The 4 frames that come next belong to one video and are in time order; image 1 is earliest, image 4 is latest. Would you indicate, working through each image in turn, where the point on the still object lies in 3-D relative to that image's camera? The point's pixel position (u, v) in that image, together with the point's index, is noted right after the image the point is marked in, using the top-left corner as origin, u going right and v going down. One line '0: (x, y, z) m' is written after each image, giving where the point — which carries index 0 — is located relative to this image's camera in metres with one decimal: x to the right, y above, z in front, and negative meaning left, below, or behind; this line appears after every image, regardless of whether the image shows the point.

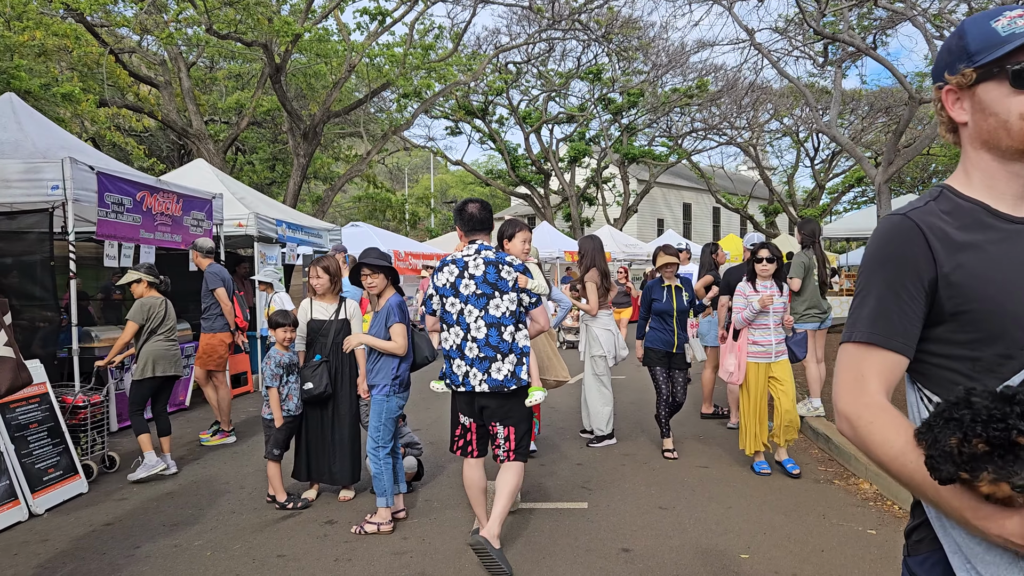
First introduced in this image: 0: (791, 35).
0: (+5.0, +4.6, +15.0) m
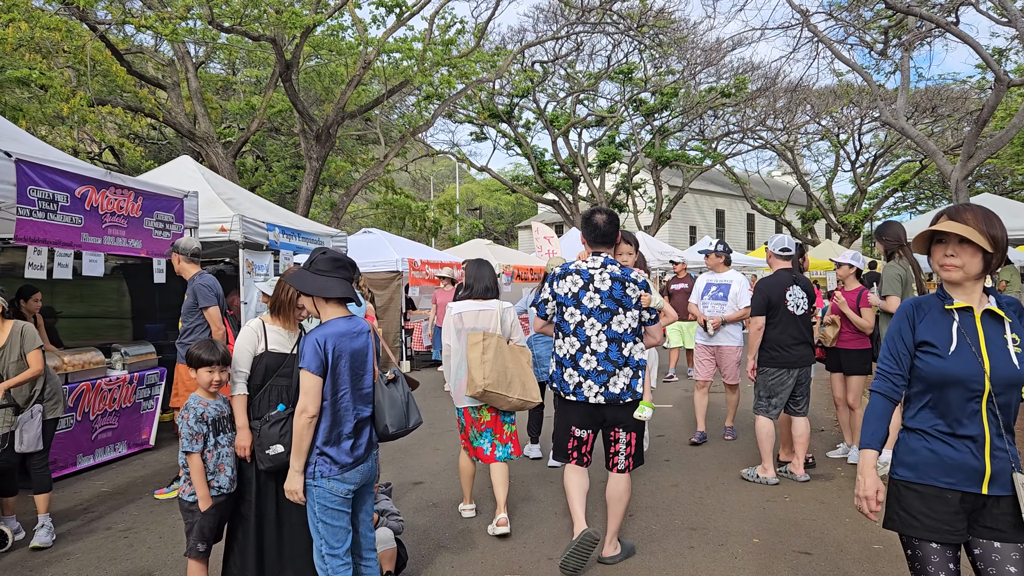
0: (+5.4, +4.4, +13.5) m
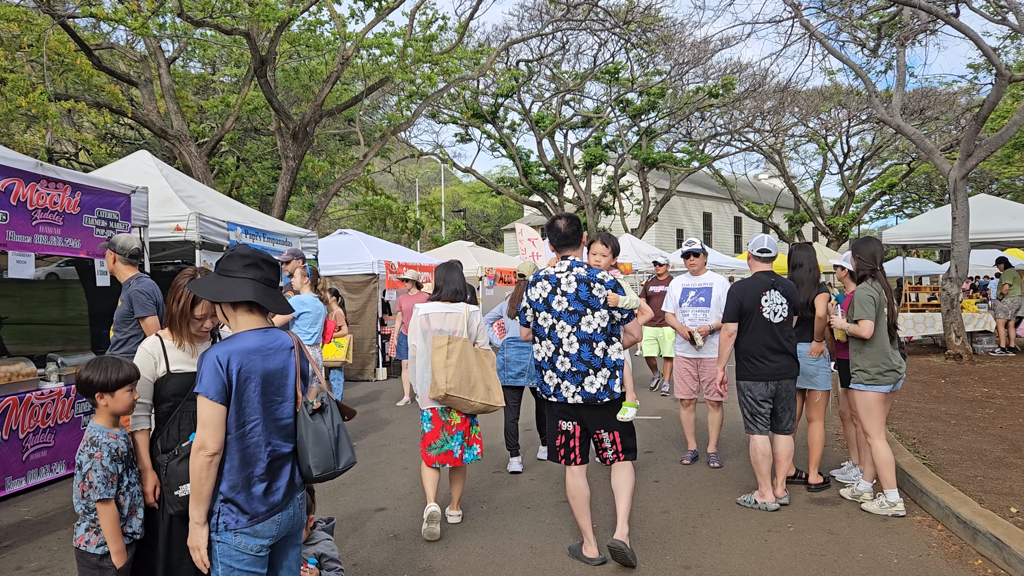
0: (+5.2, +4.3, +13.0) m
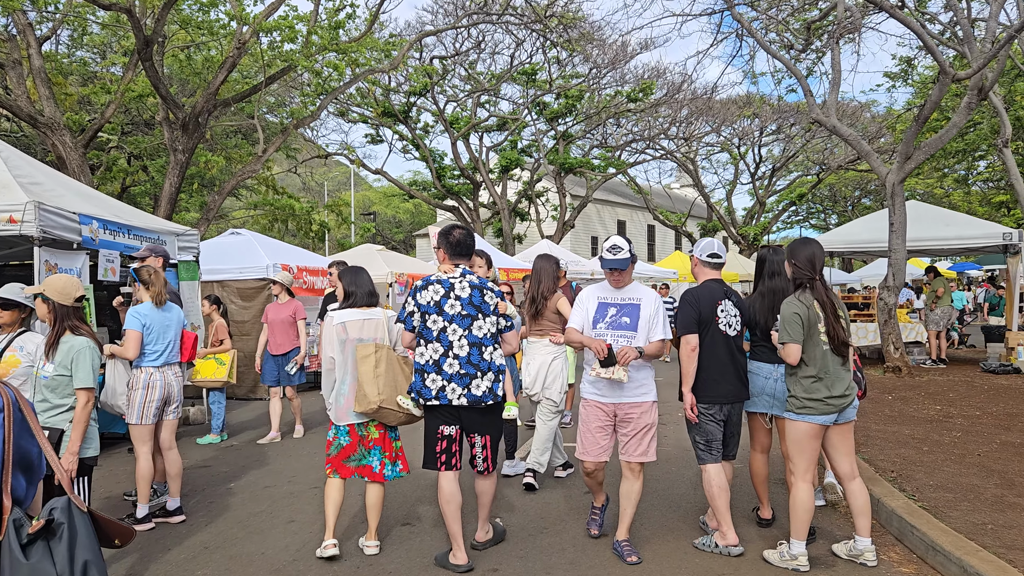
0: (+3.9, +4.2, +12.5) m
